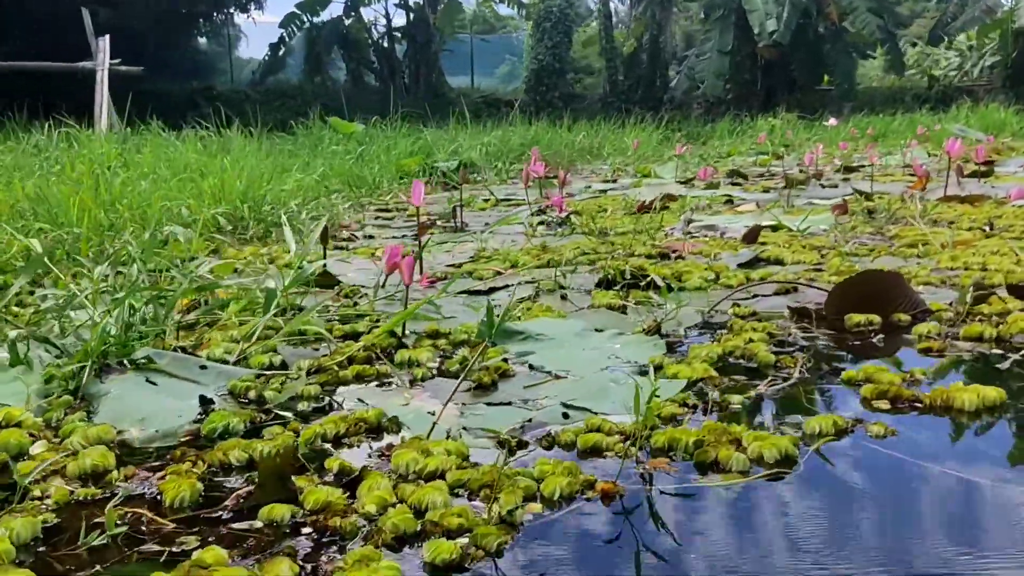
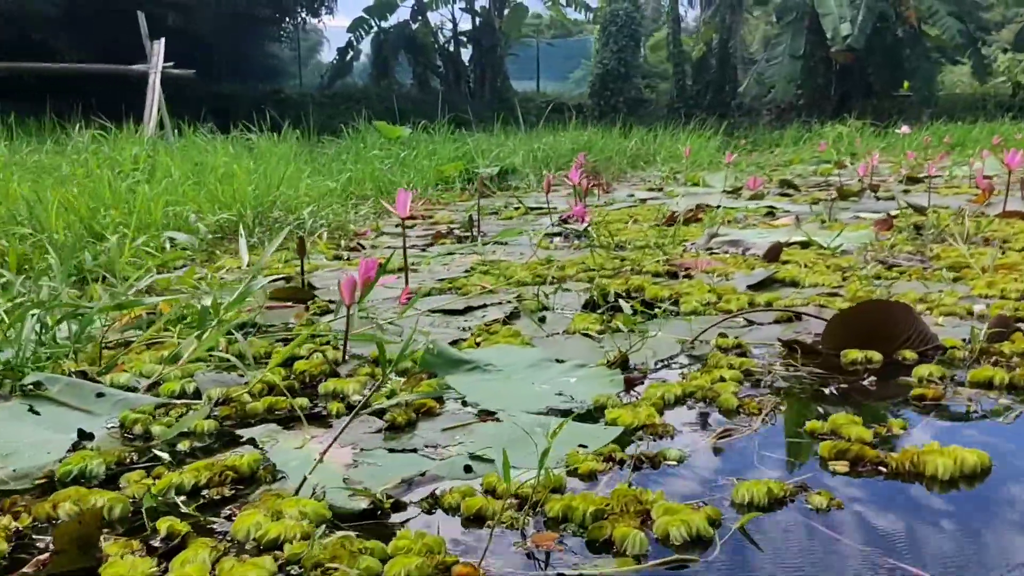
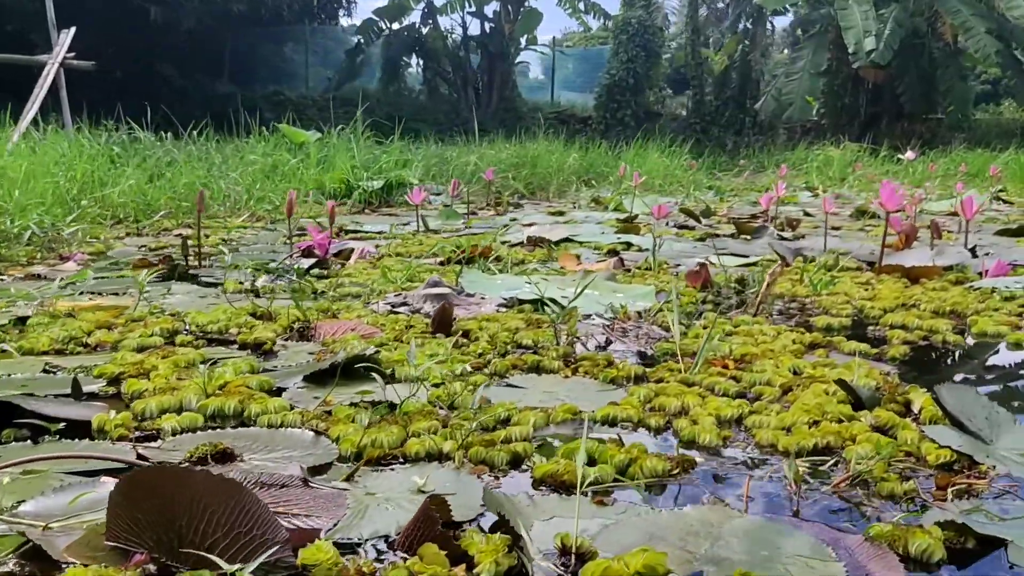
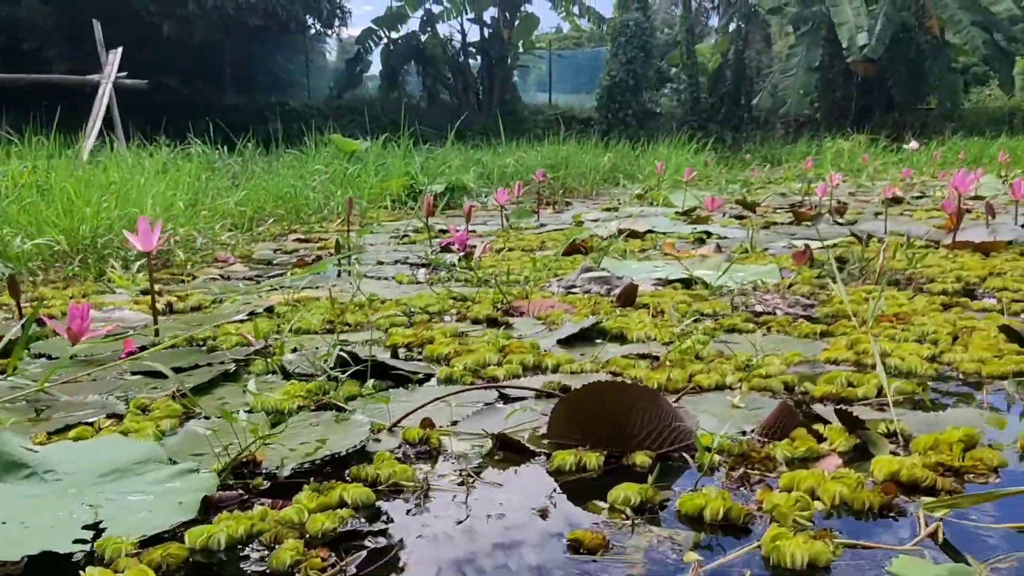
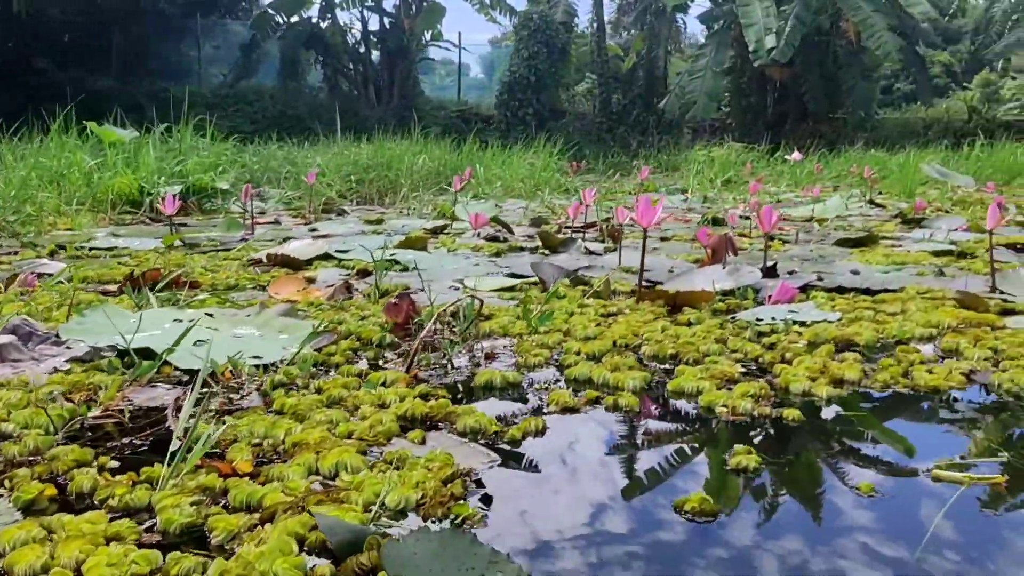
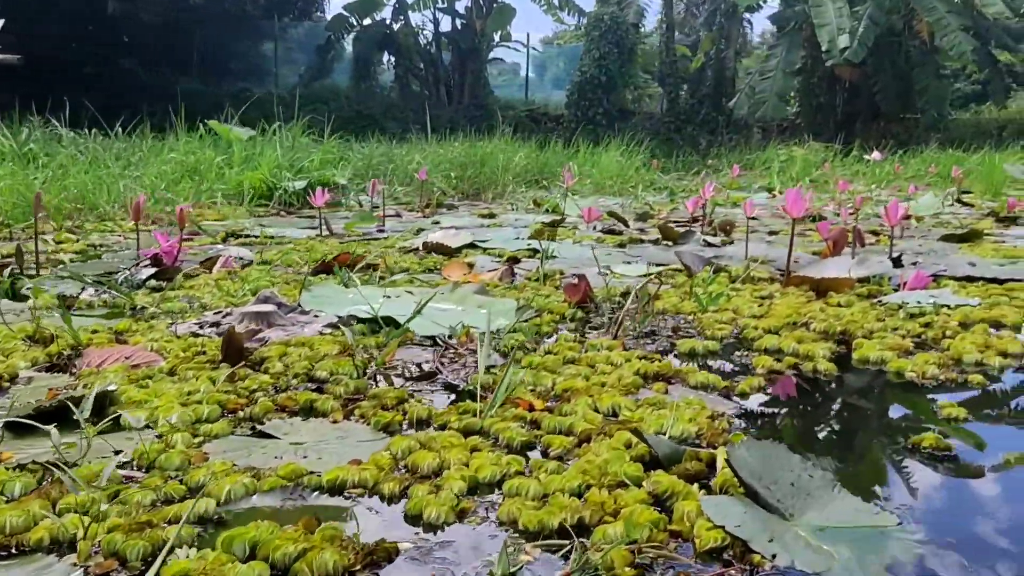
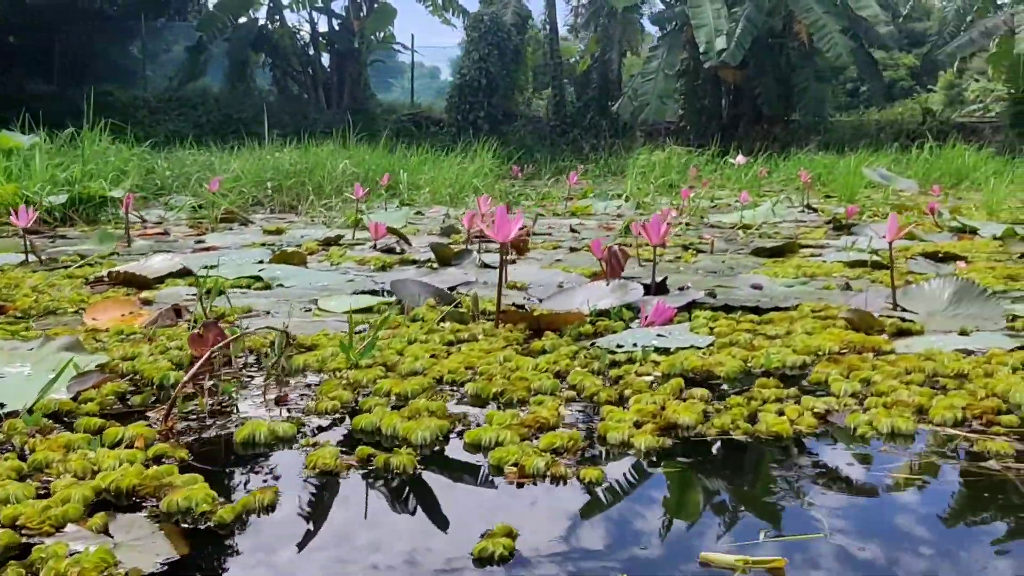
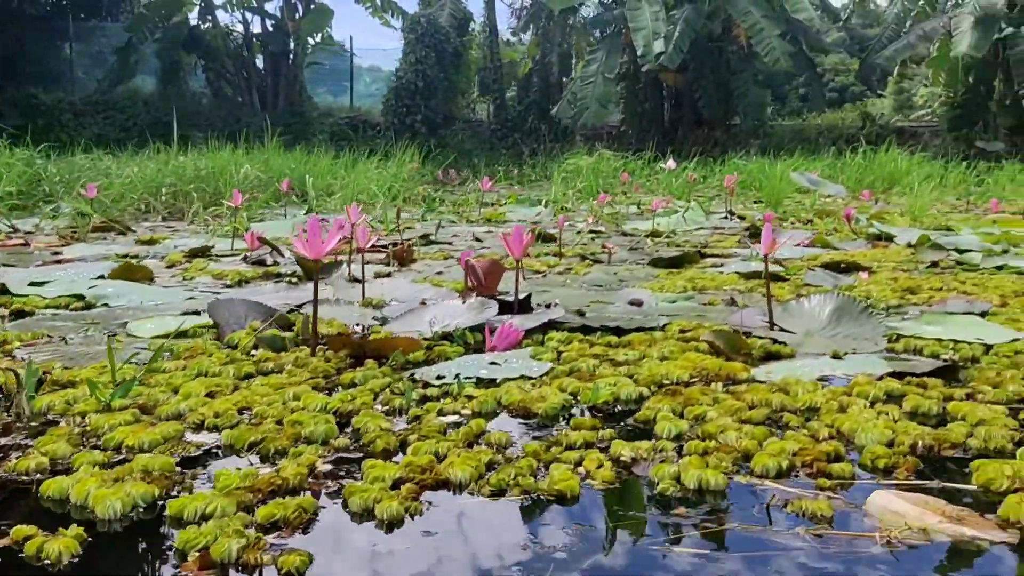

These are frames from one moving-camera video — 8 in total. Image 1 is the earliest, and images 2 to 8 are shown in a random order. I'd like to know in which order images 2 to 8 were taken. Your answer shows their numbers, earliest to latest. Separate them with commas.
2, 4, 3, 6, 5, 7, 8
